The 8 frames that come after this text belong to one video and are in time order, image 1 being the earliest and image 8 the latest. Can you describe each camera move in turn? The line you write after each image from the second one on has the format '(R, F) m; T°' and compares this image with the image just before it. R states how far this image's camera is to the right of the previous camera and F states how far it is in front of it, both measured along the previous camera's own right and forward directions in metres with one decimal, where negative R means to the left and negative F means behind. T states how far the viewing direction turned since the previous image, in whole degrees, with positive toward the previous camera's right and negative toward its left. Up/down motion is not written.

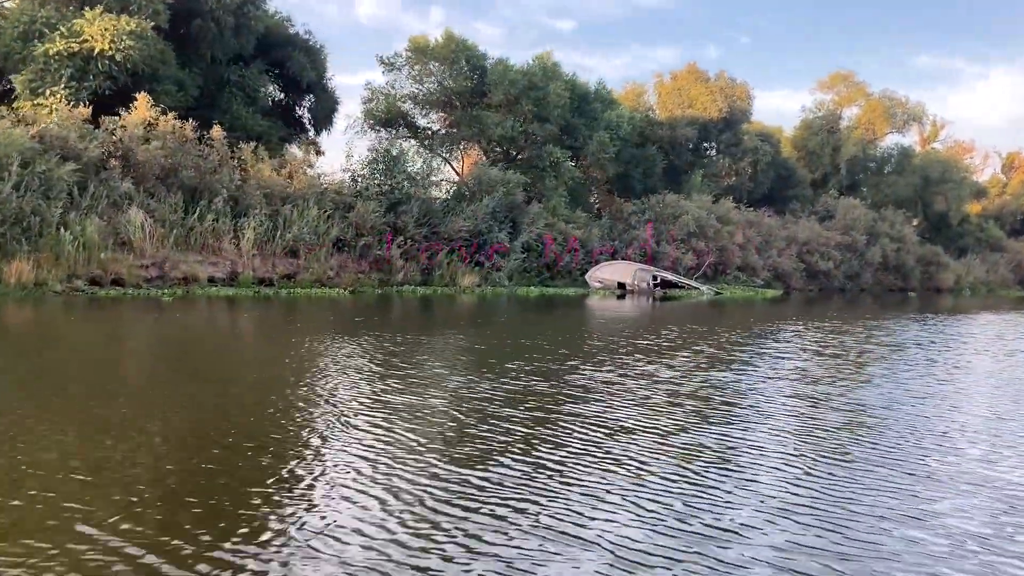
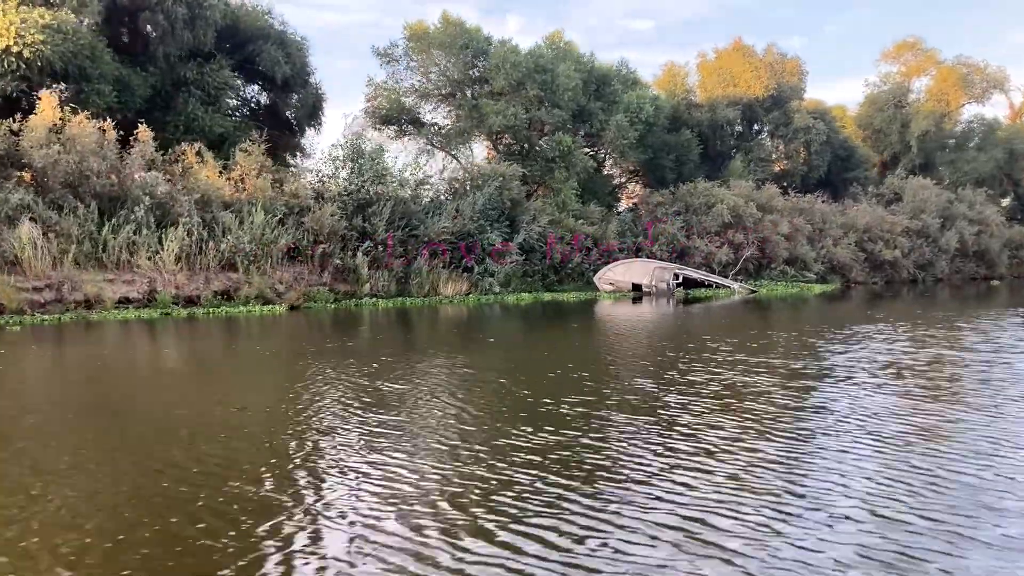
(+1.9, +2.7) m; -5°
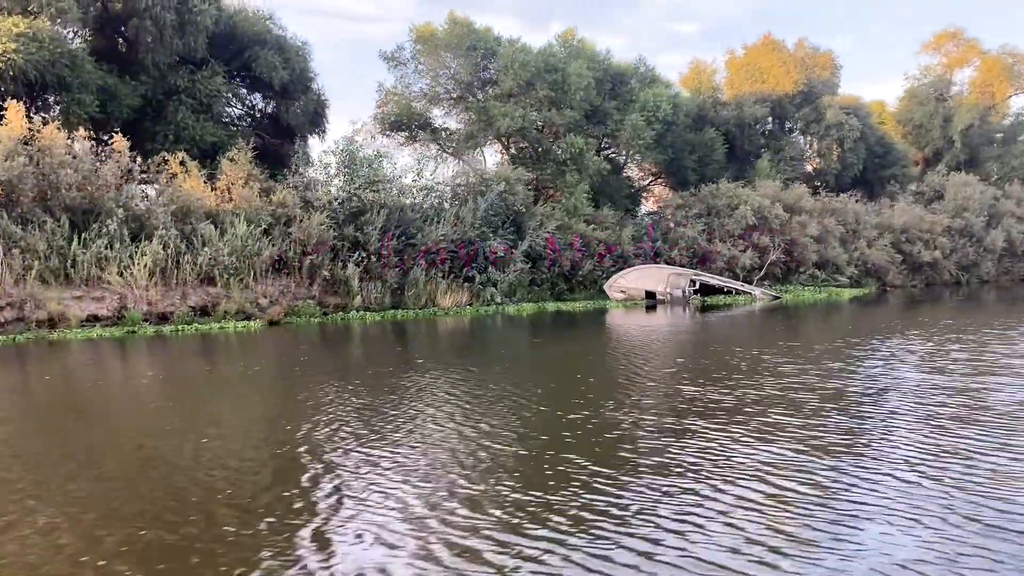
(+0.8, +1.0) m; -3°
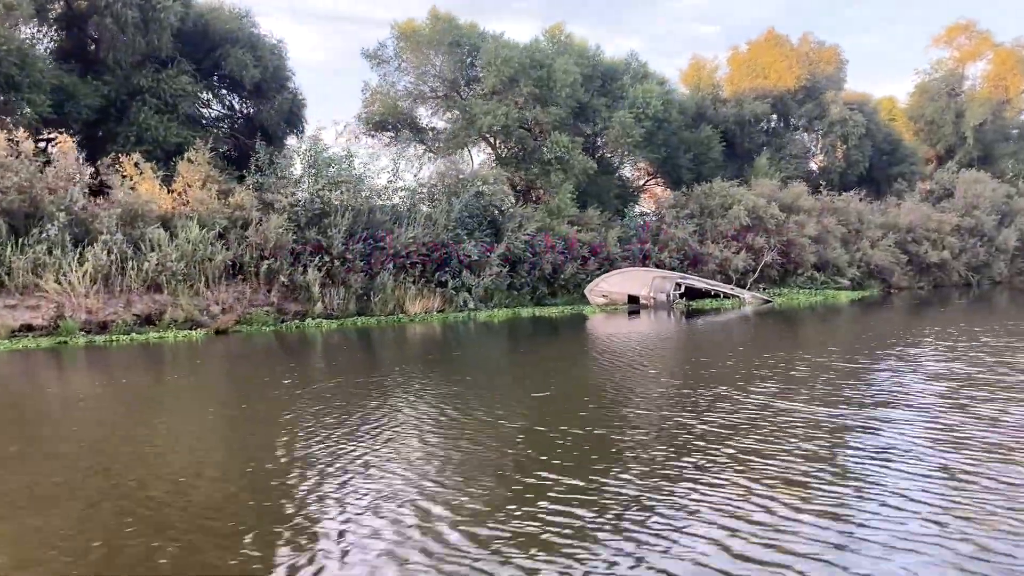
(+0.9, +0.8) m; -1°
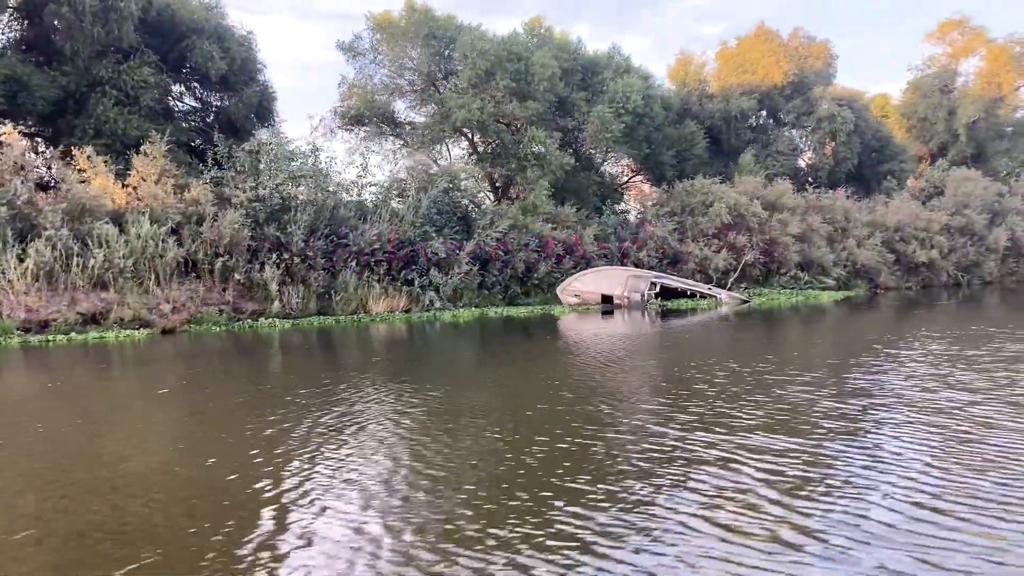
(+0.6, +0.5) m; 0°
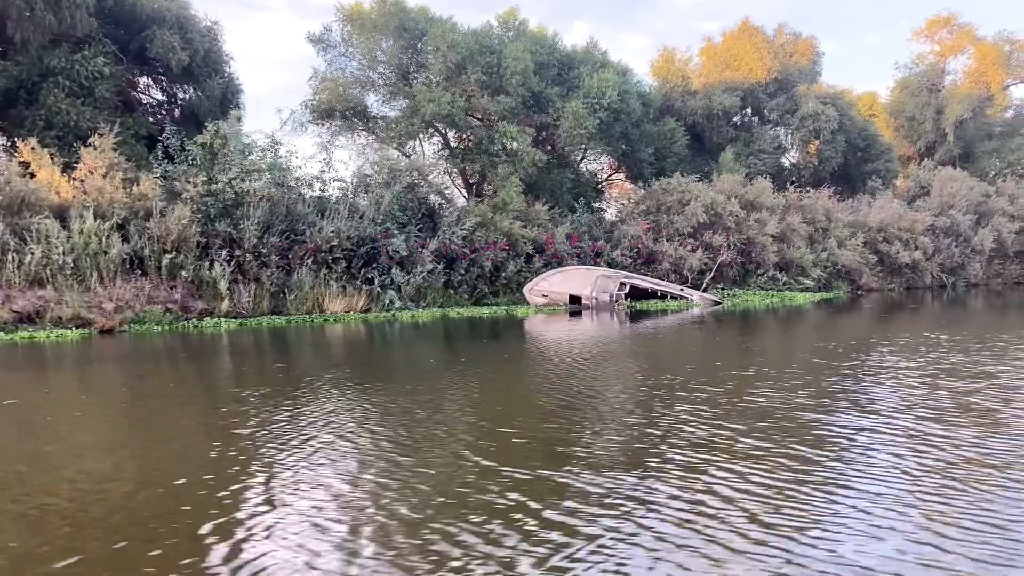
(+0.6, +0.5) m; 0°
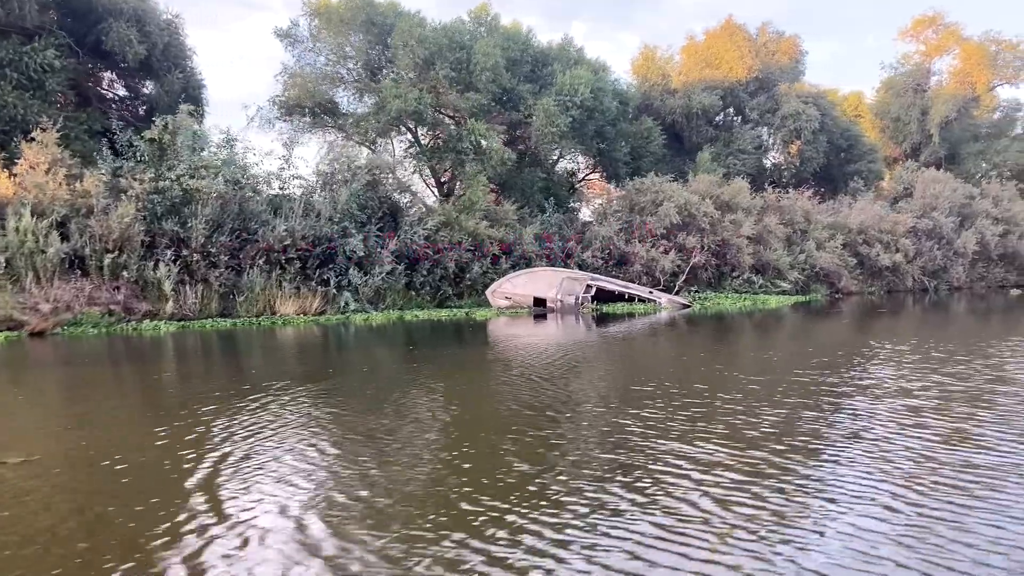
(+0.6, +0.5) m; 0°
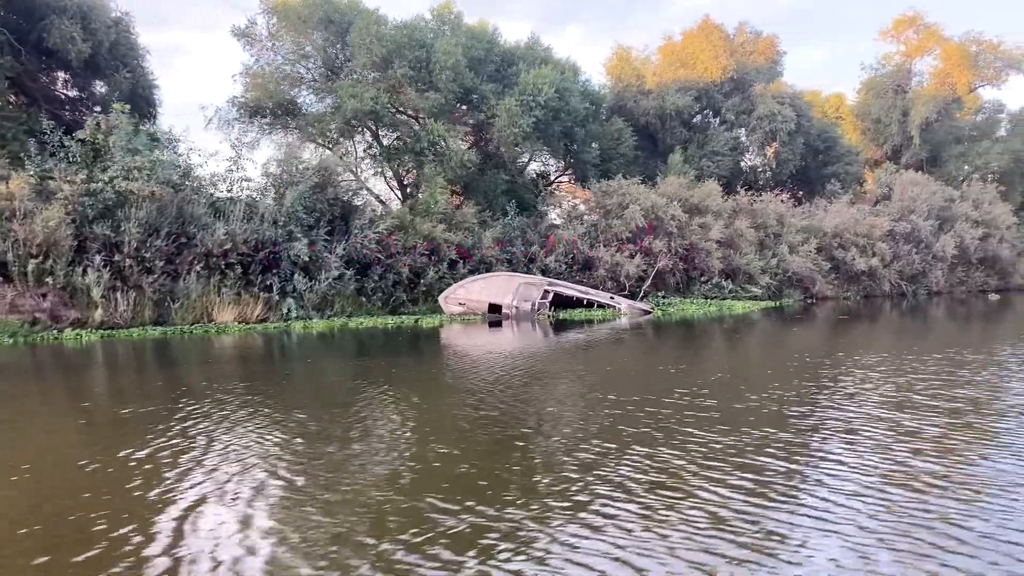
(+0.7, +0.6) m; 0°
